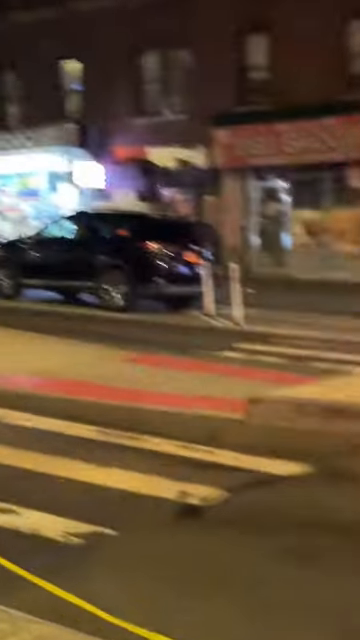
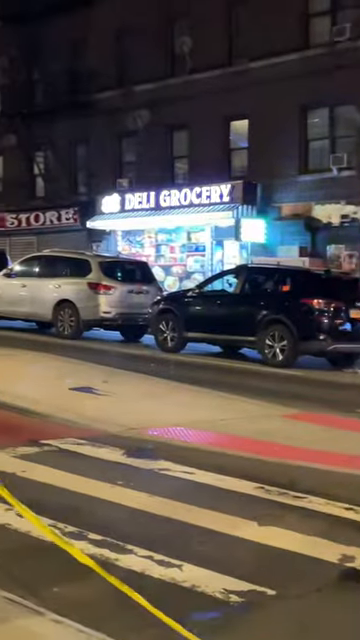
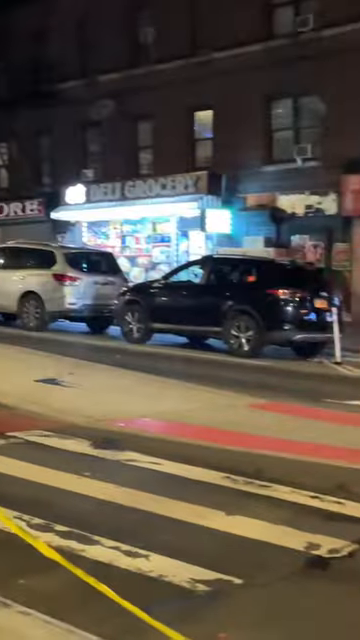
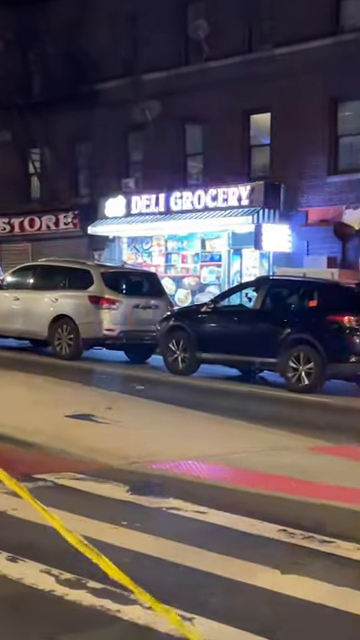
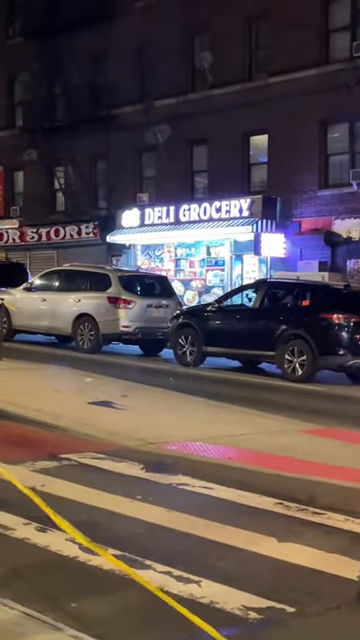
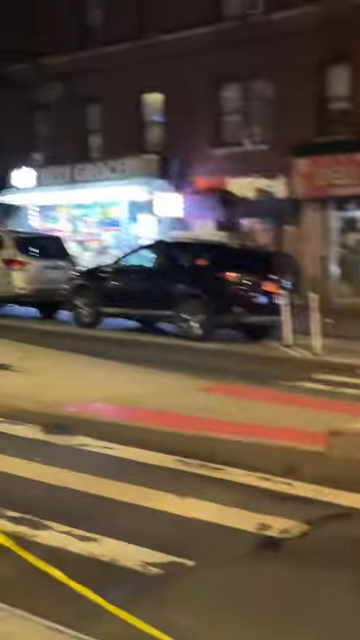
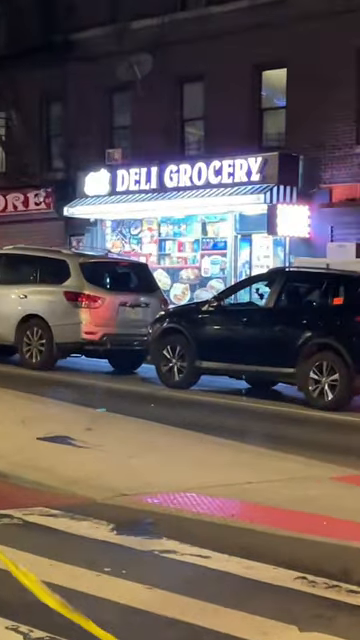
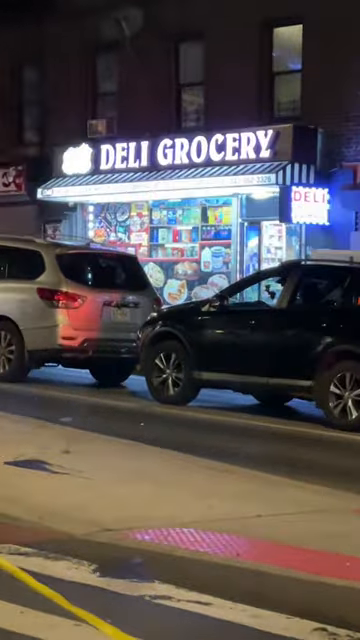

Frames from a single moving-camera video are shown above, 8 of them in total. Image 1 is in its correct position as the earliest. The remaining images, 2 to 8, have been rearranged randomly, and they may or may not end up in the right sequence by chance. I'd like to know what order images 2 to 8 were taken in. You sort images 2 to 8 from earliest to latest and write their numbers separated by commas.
6, 3, 2, 5, 4, 7, 8
